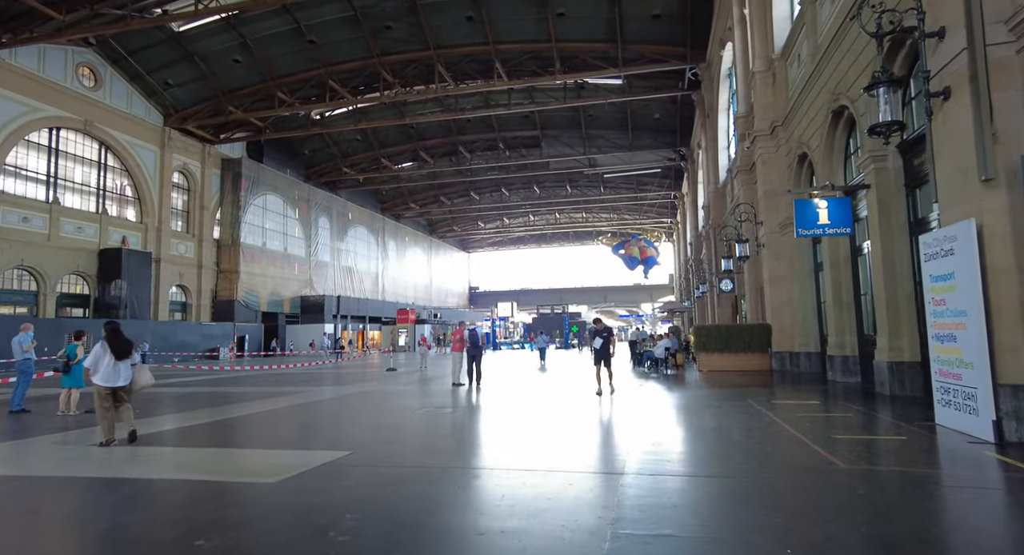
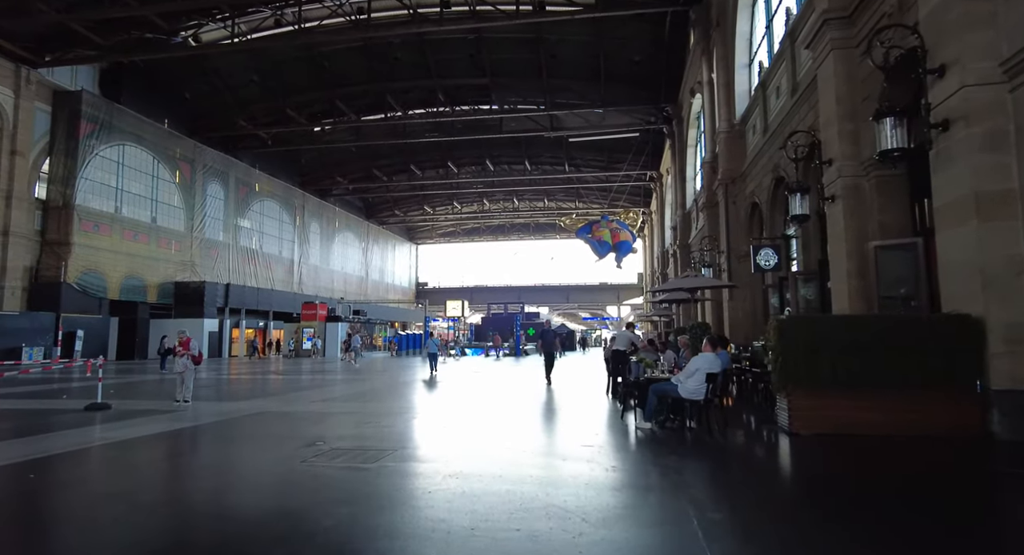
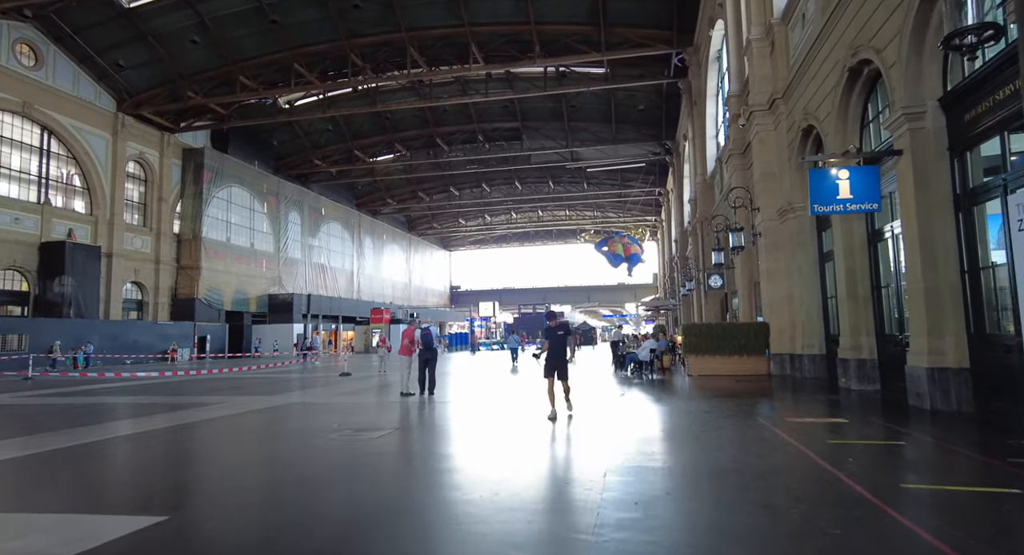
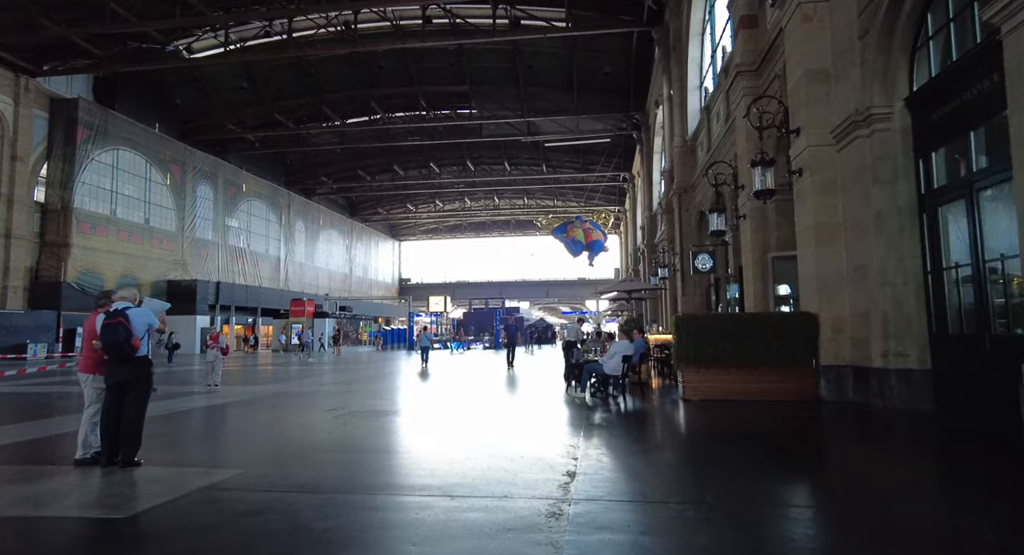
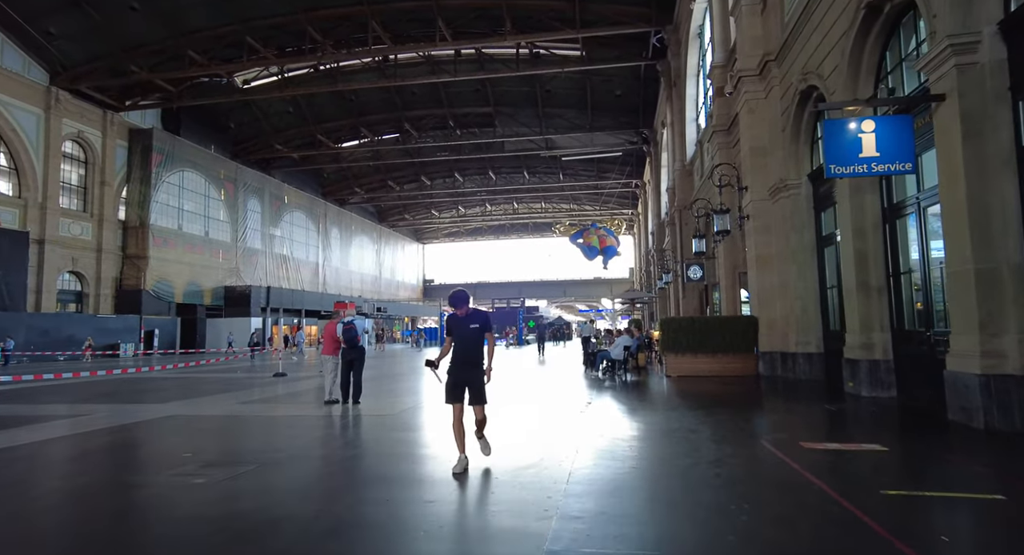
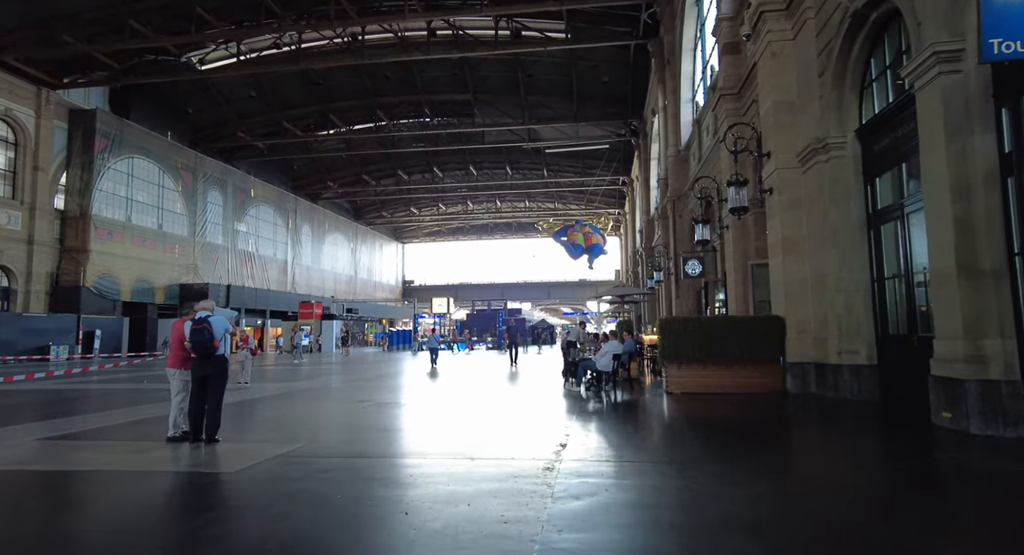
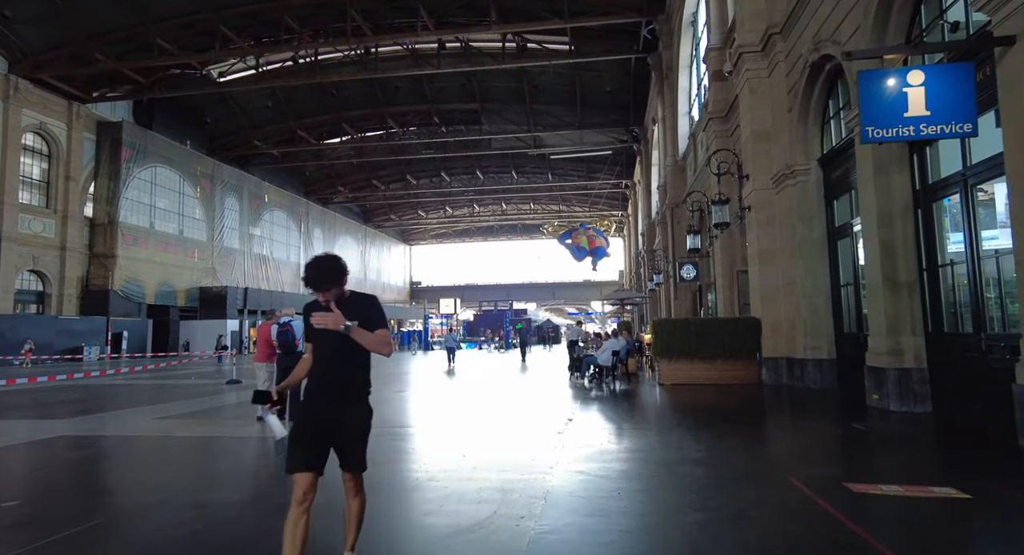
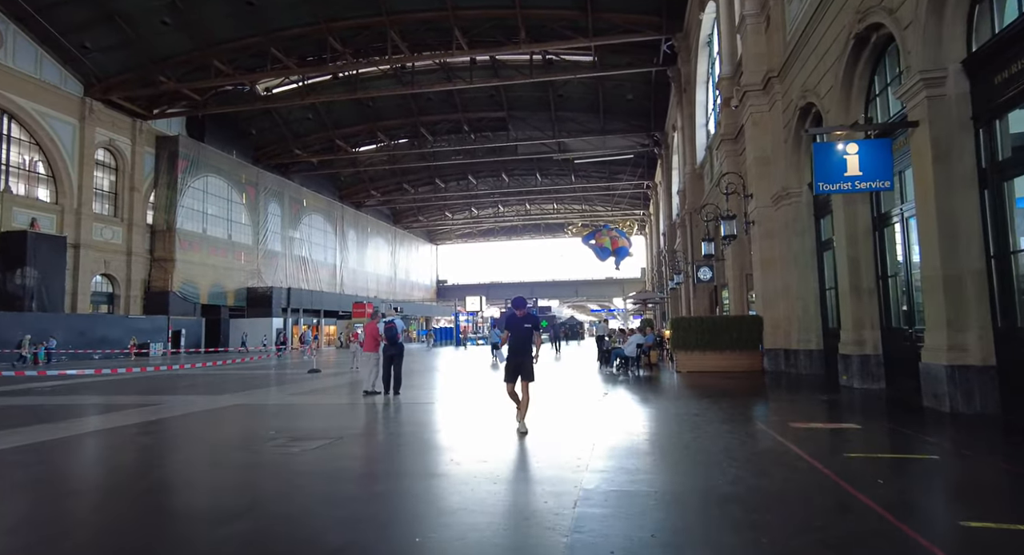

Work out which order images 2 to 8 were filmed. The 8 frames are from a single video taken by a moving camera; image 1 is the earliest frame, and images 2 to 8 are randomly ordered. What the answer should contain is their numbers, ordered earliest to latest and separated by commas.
3, 8, 5, 7, 6, 4, 2
